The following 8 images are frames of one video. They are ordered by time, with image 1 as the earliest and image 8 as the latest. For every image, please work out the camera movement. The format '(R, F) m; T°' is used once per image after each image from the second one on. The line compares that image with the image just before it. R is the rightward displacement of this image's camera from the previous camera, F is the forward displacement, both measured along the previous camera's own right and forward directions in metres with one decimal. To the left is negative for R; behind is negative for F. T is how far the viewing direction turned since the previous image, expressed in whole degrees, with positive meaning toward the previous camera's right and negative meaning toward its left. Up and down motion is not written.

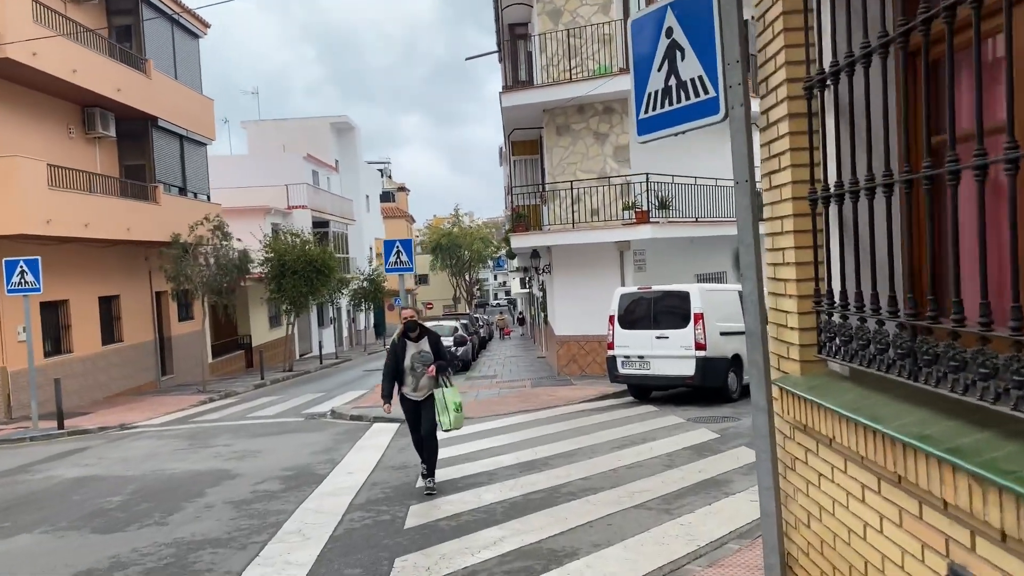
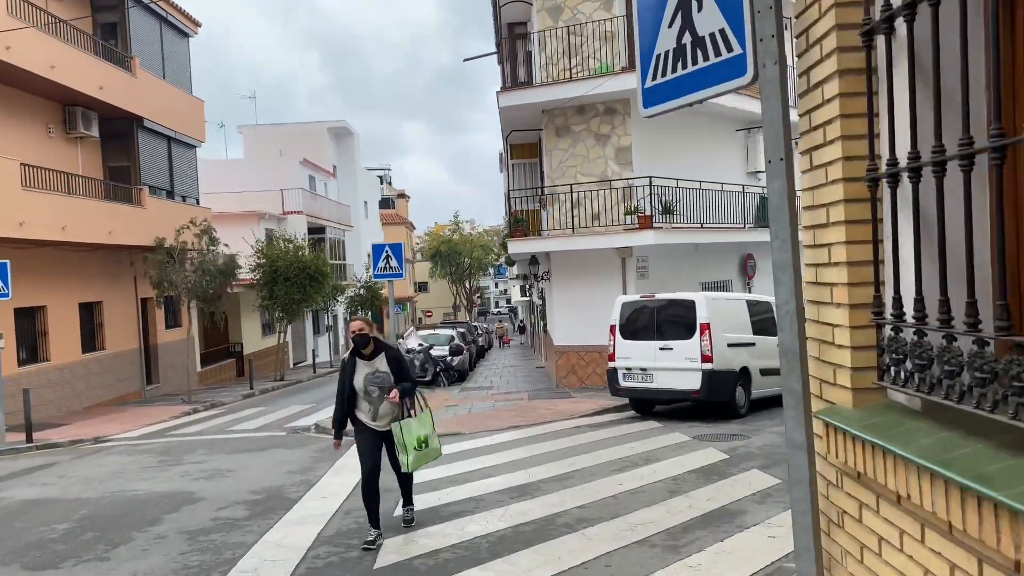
(+0.1, +0.7) m; 0°
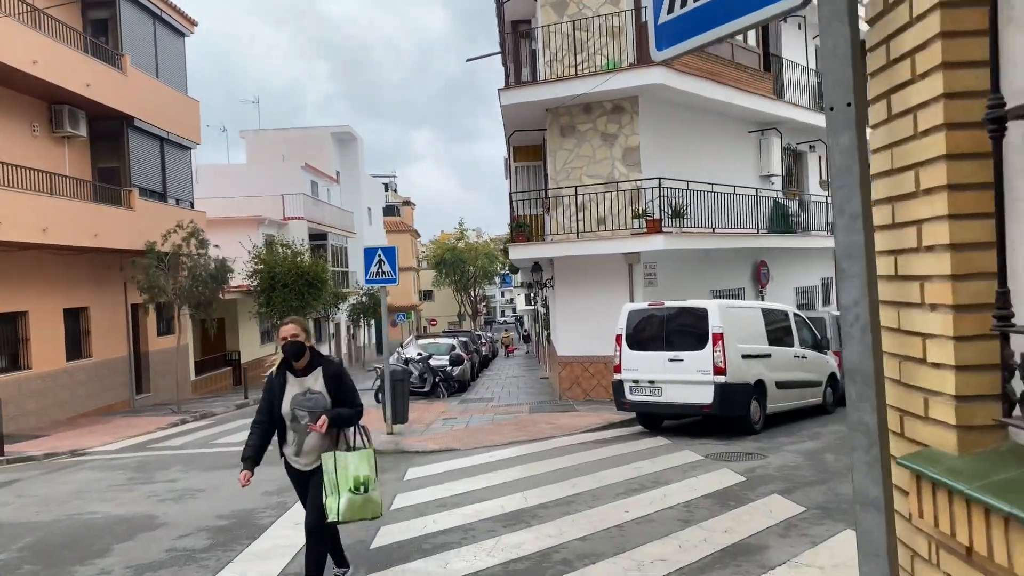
(+0.1, +0.8) m; -1°
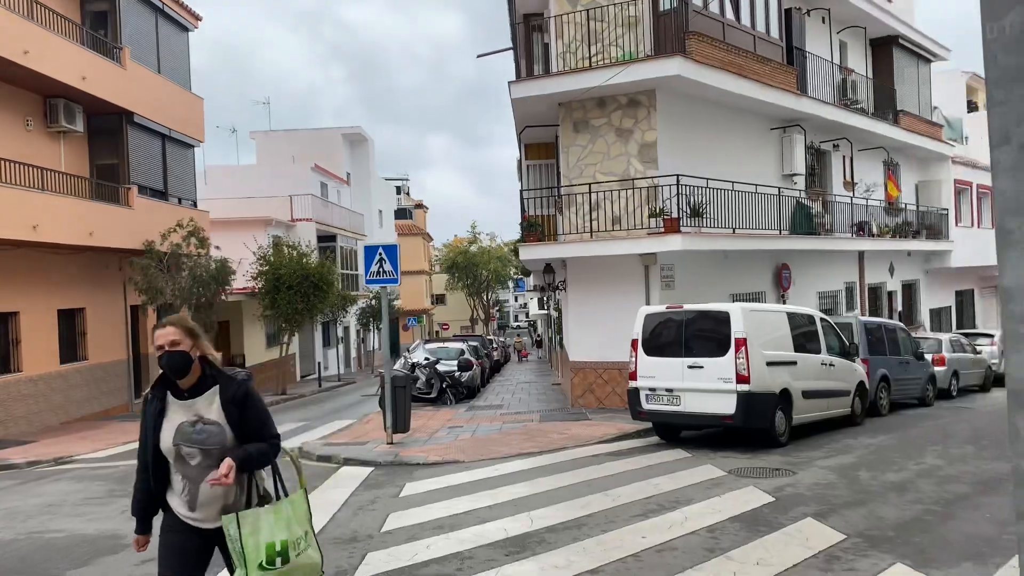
(+0.1, +0.8) m; -1°
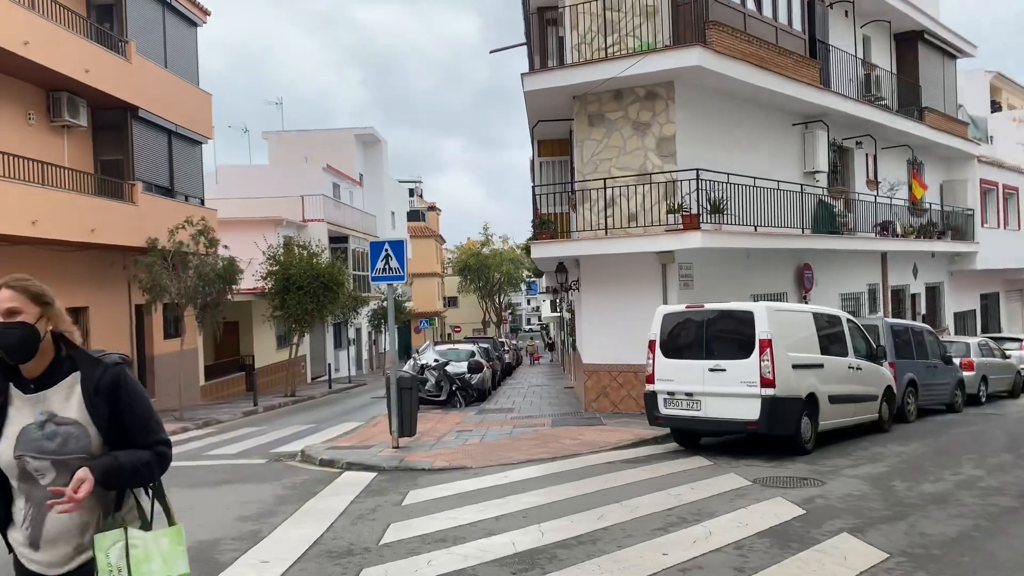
(0.0, +0.5) m; -1°
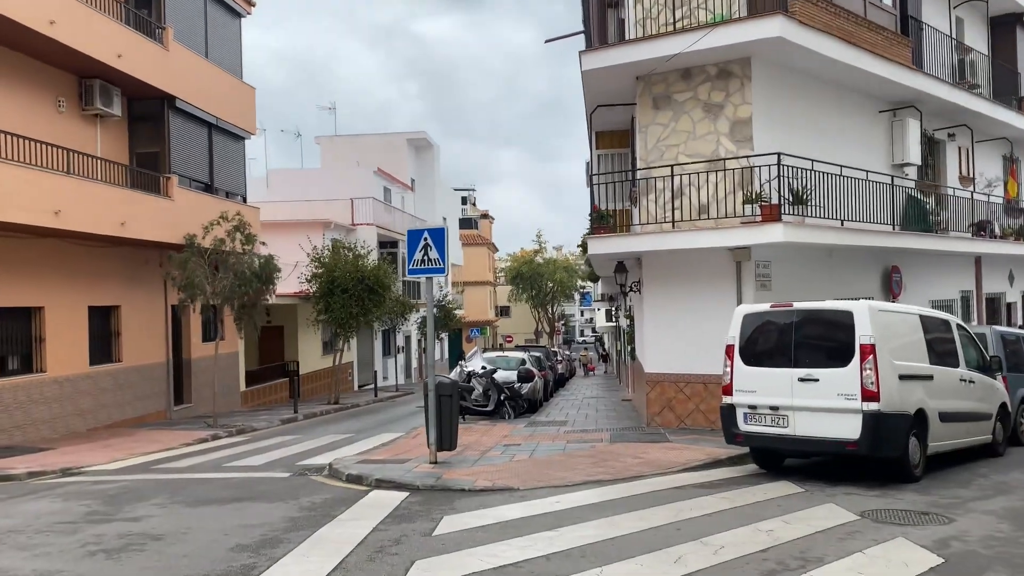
(0.0, +1.4) m; -4°
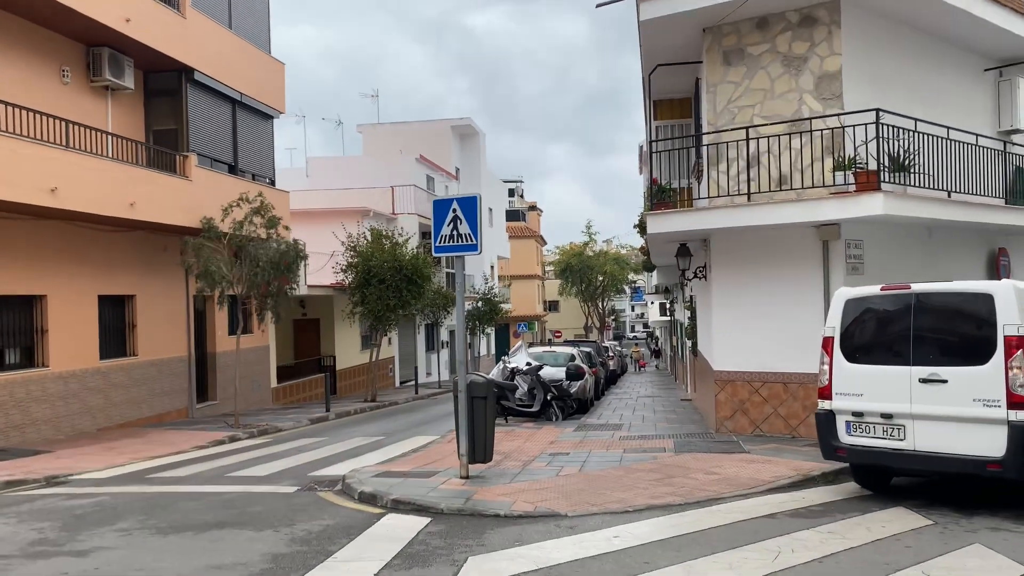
(0.0, +1.7) m; -3°
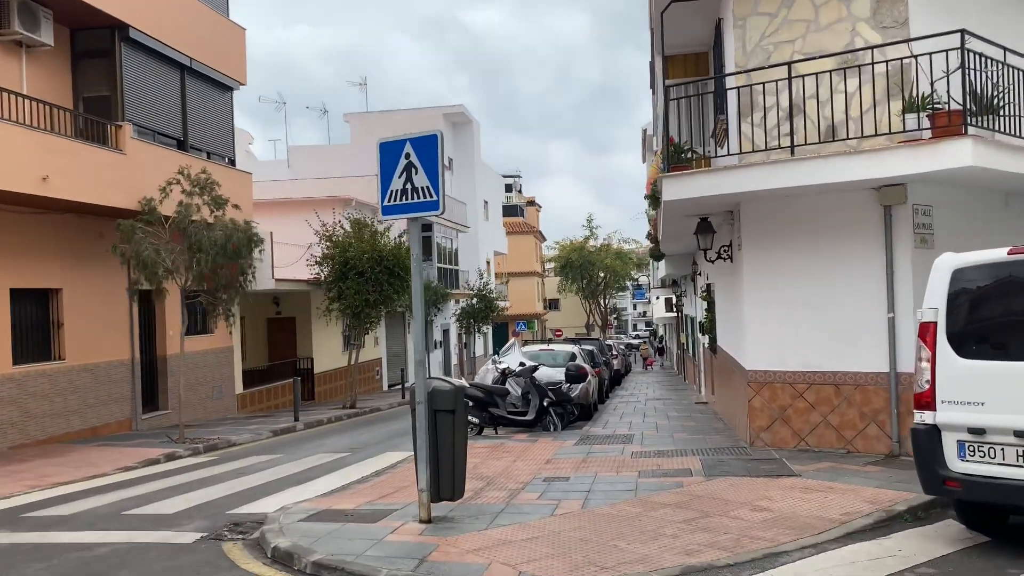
(+0.2, +2.2) m; 0°
